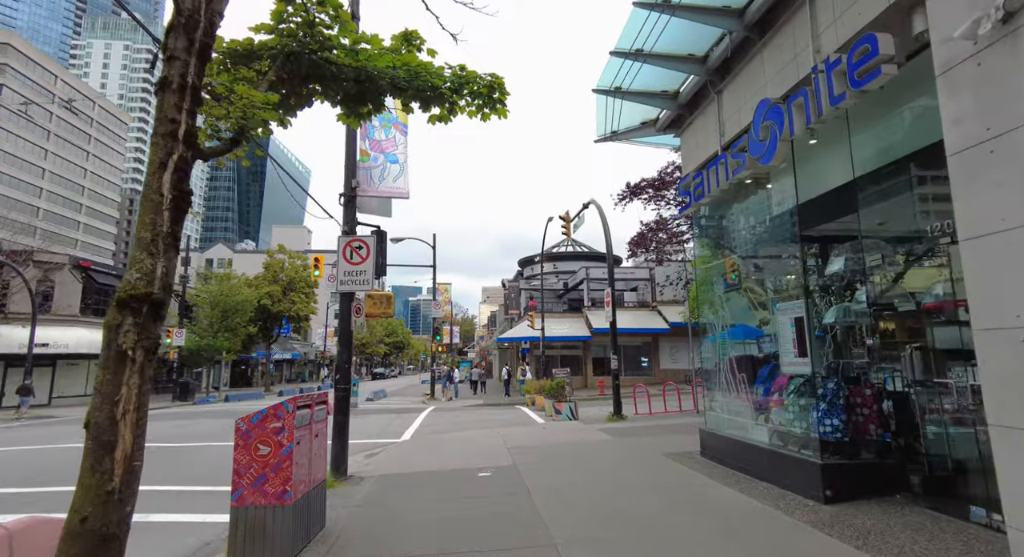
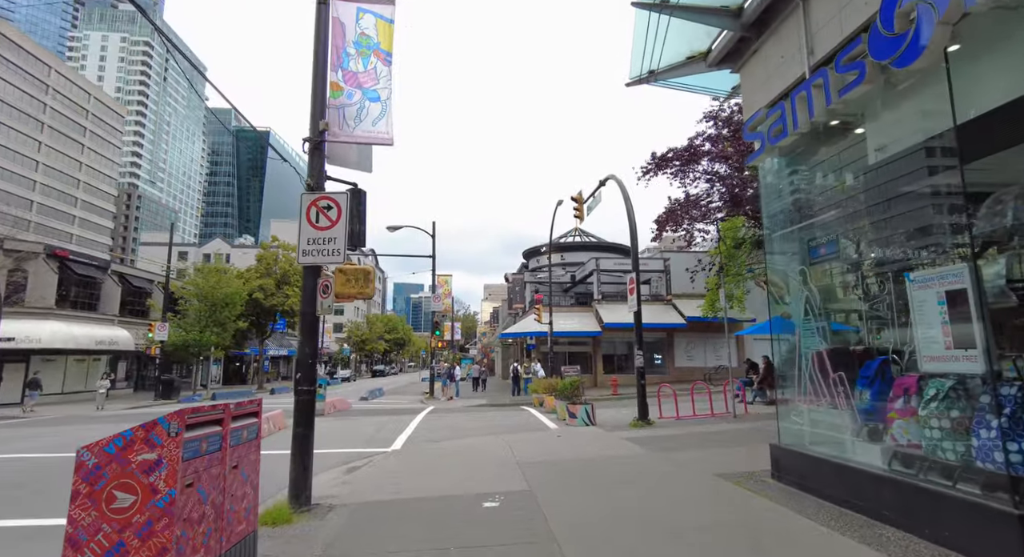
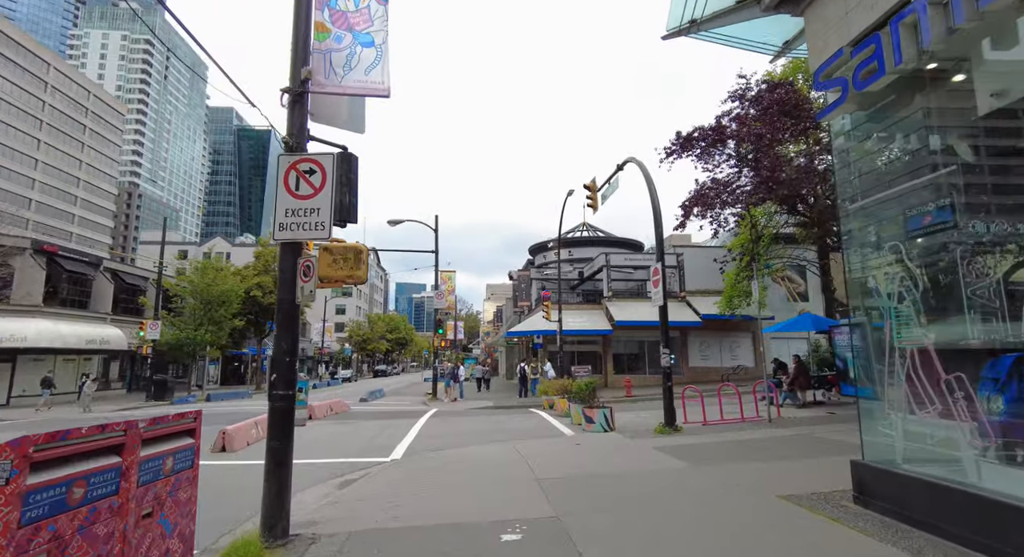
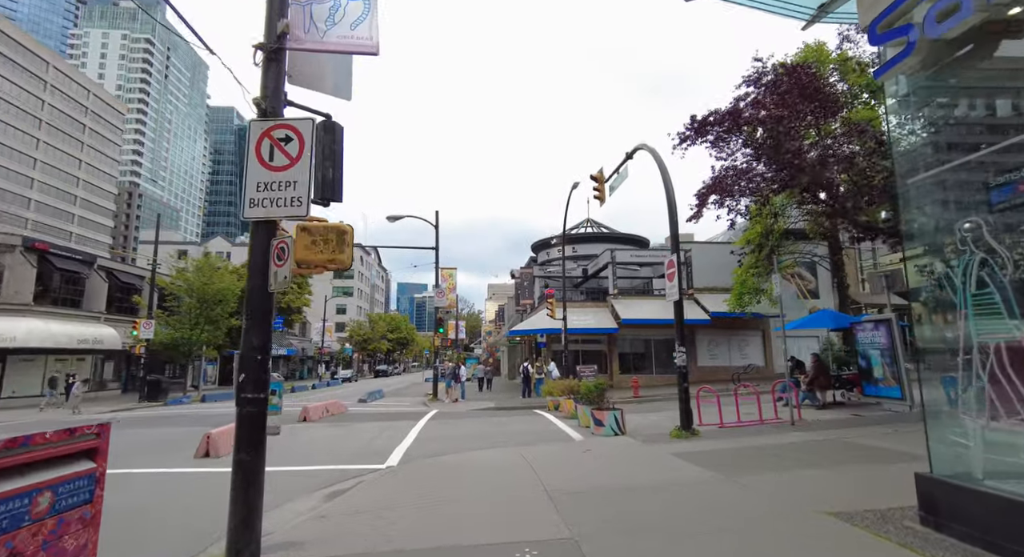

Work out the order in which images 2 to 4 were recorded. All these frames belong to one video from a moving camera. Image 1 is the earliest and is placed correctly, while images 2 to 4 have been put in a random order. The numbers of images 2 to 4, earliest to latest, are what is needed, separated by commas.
2, 3, 4
